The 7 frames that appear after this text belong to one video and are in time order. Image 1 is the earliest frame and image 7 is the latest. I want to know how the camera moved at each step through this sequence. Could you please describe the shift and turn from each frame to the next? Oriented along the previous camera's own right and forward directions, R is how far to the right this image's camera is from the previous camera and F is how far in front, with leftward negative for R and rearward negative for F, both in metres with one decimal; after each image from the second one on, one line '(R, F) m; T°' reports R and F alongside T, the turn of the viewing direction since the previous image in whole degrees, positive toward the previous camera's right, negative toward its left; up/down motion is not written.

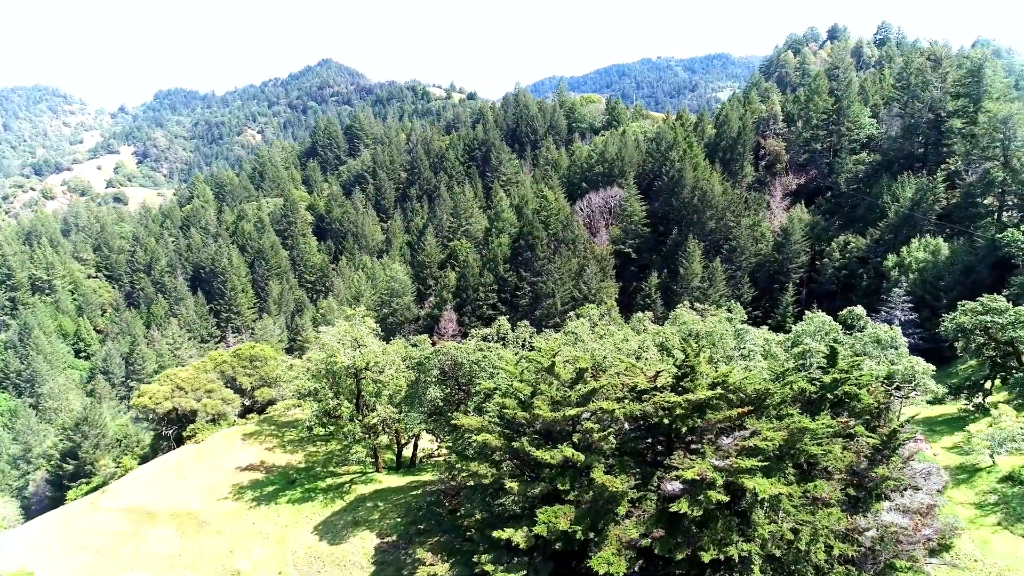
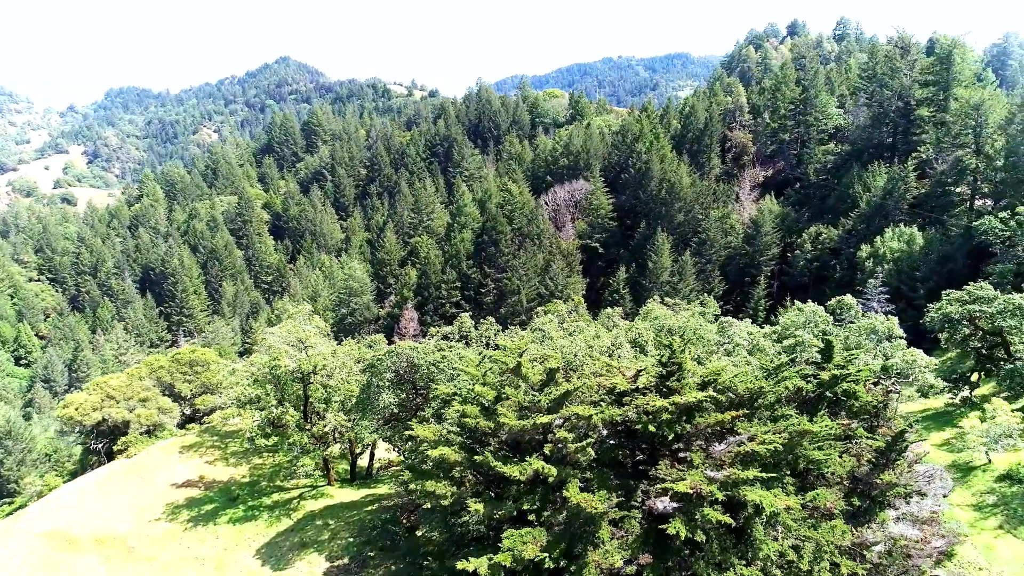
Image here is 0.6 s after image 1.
(+0.1, +2.8) m; +3°
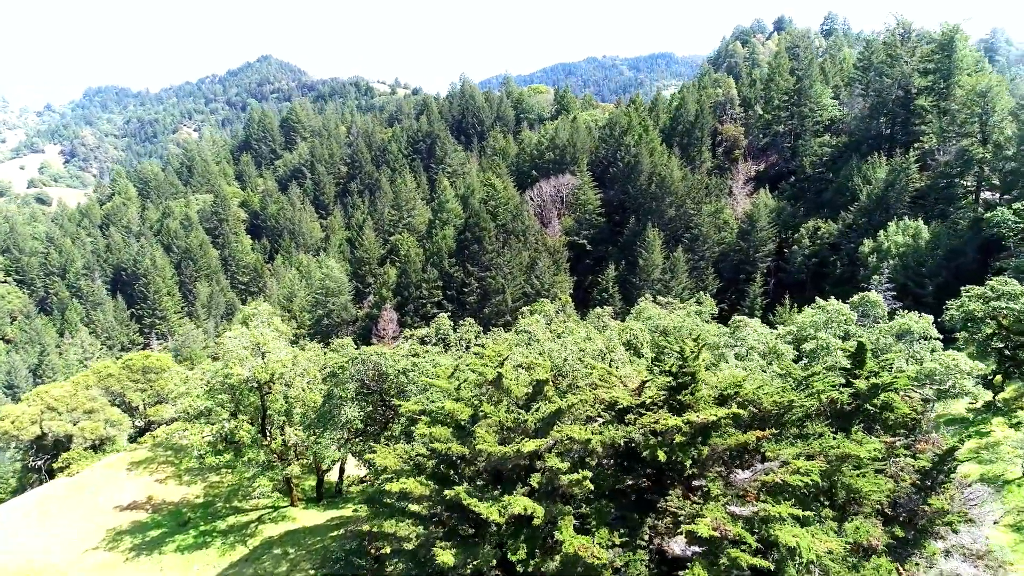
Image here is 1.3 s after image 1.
(+0.1, +3.3) m; +1°
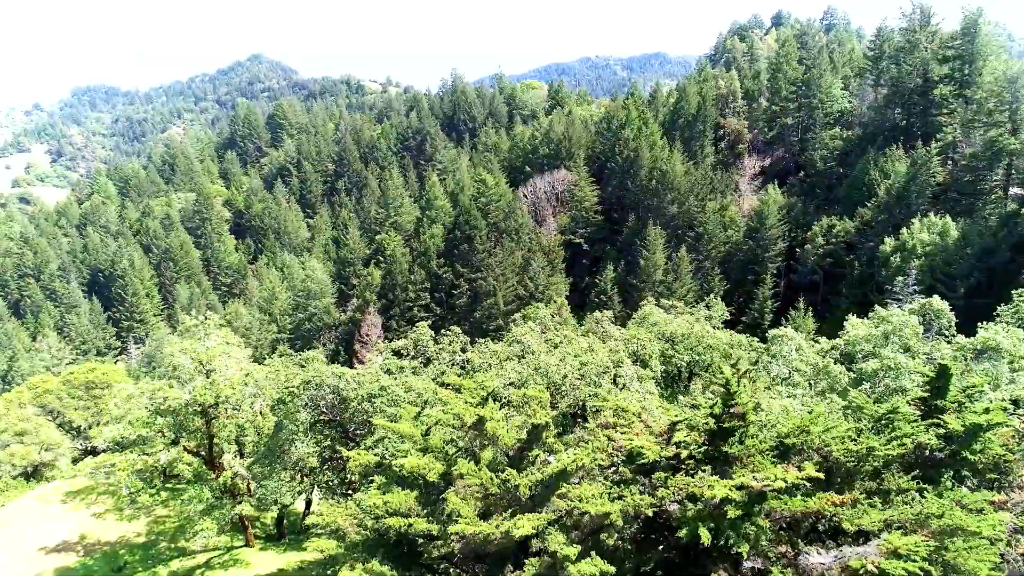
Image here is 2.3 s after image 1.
(+0.1, +4.2) m; +1°
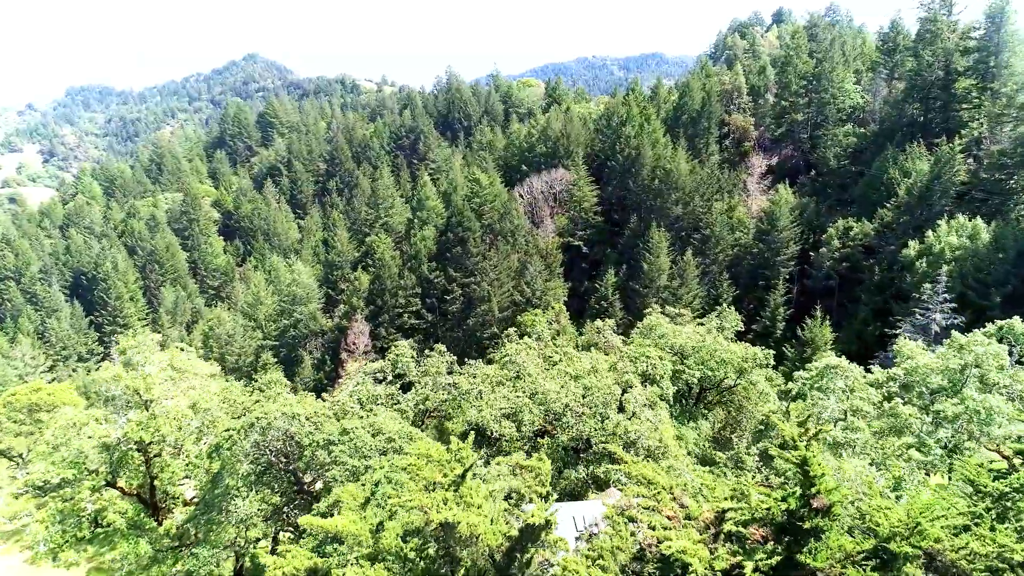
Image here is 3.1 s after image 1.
(+0.1, +3.5) m; 0°
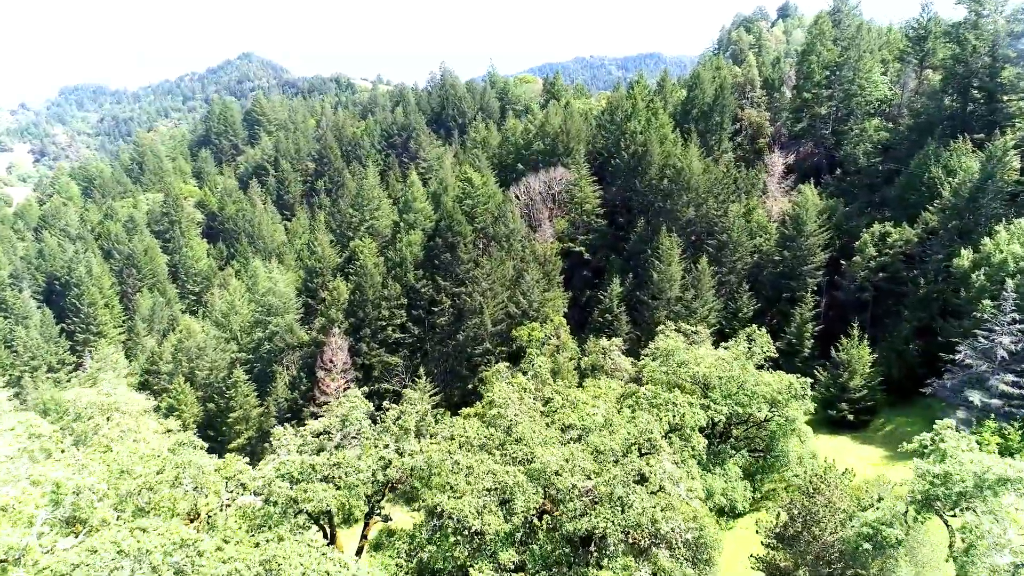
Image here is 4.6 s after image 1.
(+0.2, +5.8) m; 0°
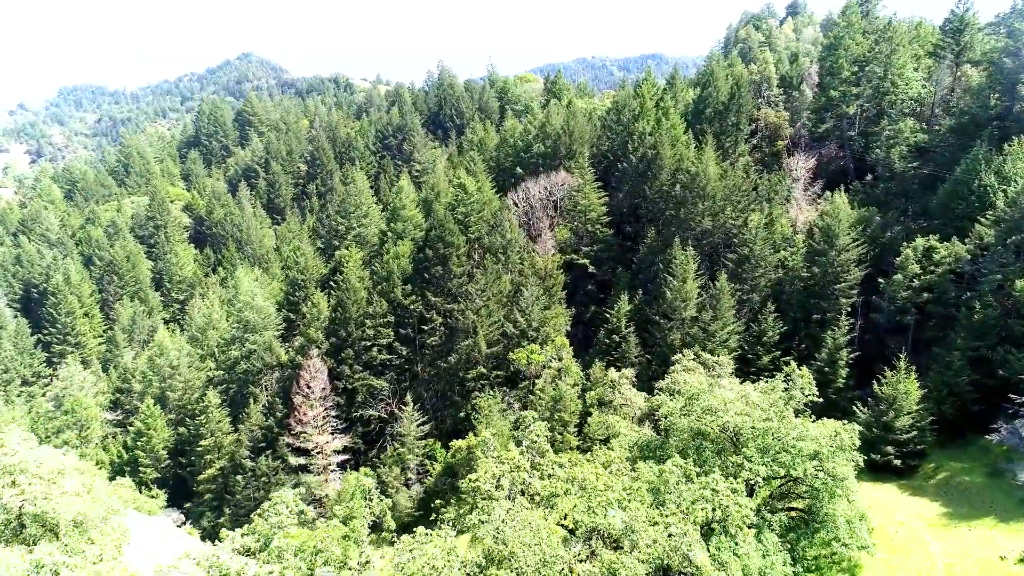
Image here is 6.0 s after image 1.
(+0.3, +5.2) m; 0°
